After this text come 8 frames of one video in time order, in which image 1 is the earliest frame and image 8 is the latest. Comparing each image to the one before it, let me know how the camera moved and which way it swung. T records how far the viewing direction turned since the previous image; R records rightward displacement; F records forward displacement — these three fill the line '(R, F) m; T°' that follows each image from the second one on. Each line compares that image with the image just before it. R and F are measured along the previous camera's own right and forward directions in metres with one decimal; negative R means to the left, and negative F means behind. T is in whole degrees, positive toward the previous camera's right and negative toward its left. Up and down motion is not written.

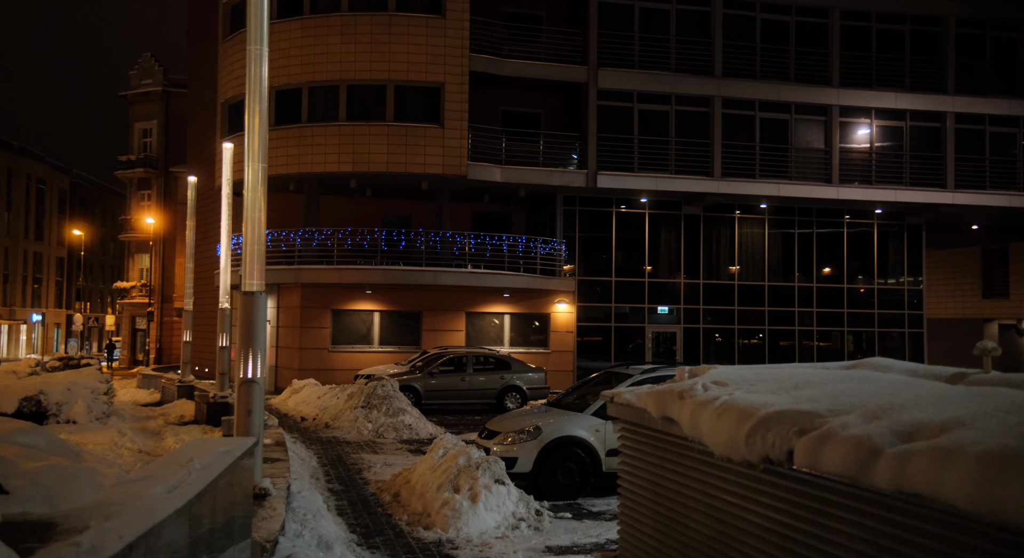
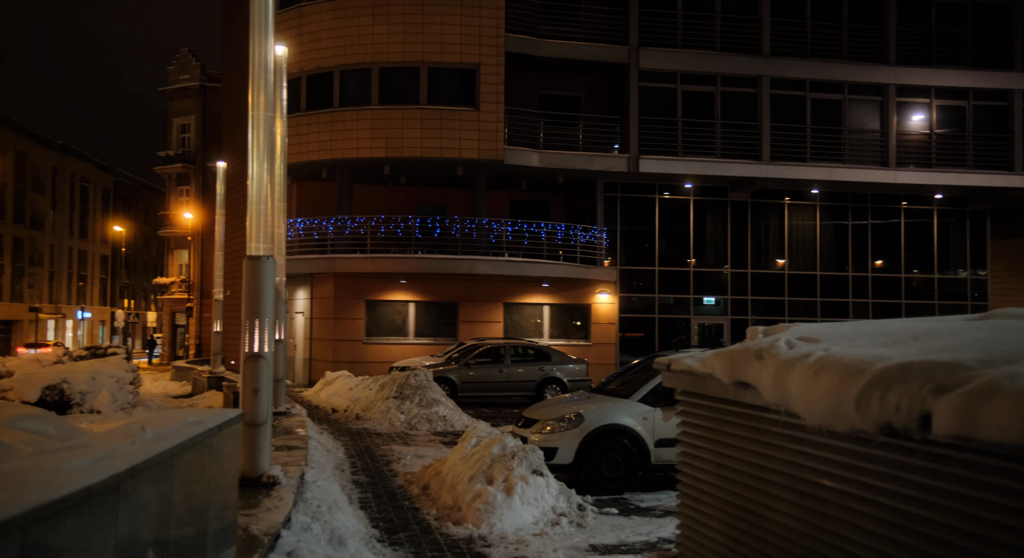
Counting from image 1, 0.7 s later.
(0.0, +0.9) m; -3°
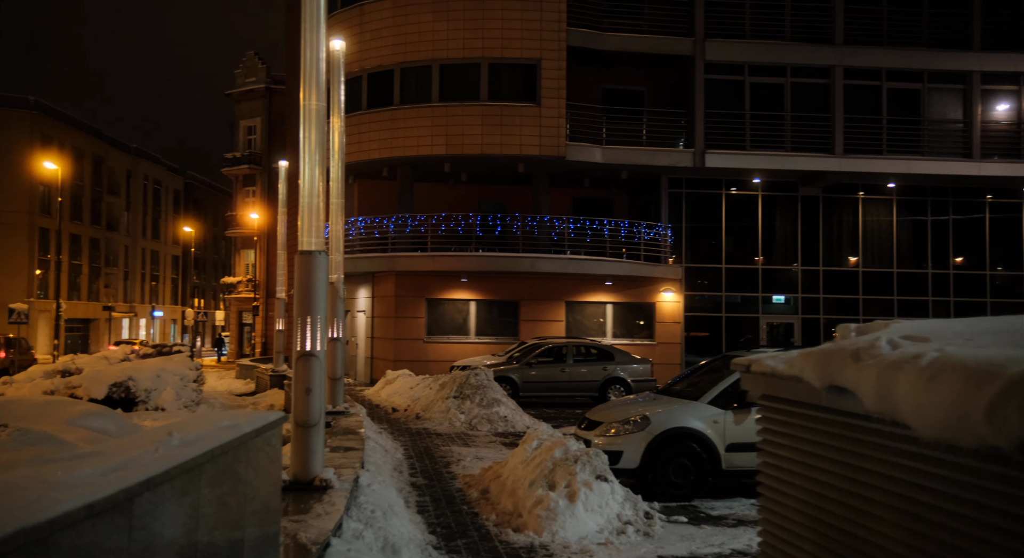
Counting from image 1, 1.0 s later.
(0.0, +0.4) m; -5°
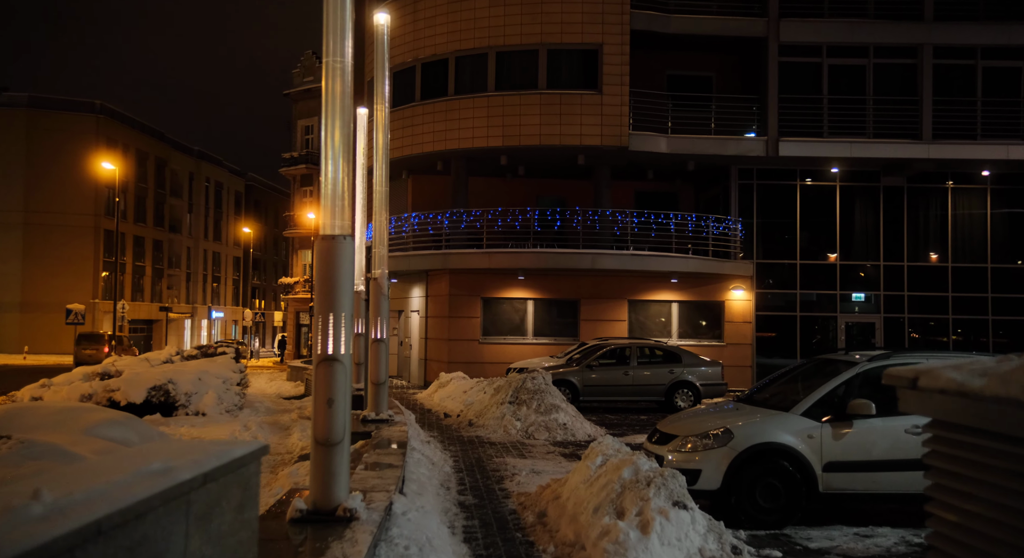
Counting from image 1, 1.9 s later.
(0.0, +1.1) m; -5°
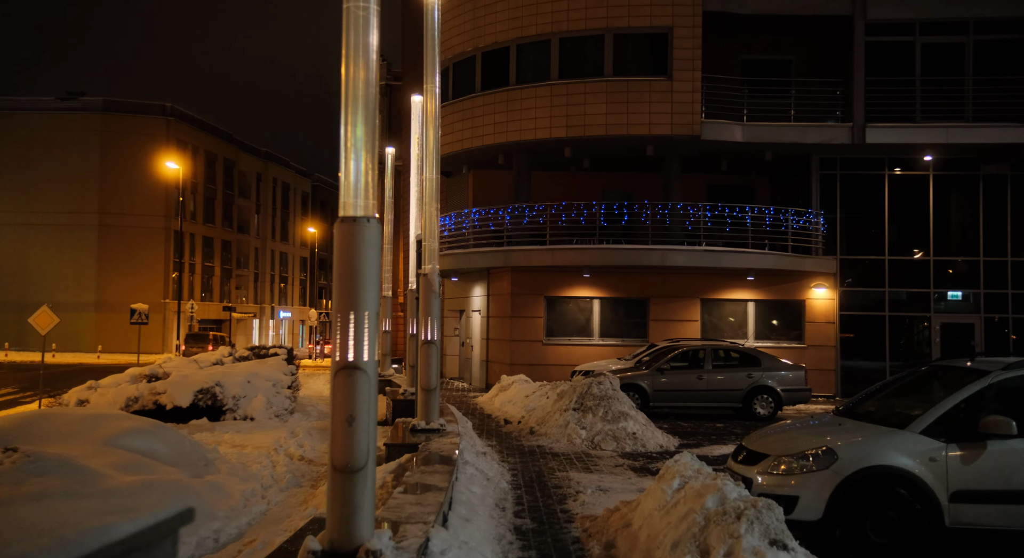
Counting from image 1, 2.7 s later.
(0.0, +1.0) m; -5°
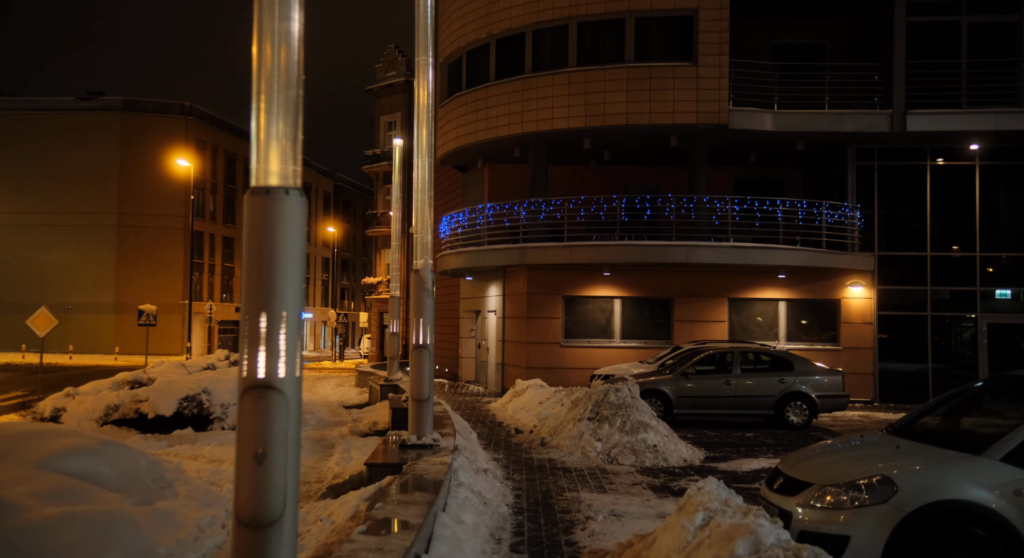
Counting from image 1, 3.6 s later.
(+0.3, +1.1) m; -2°
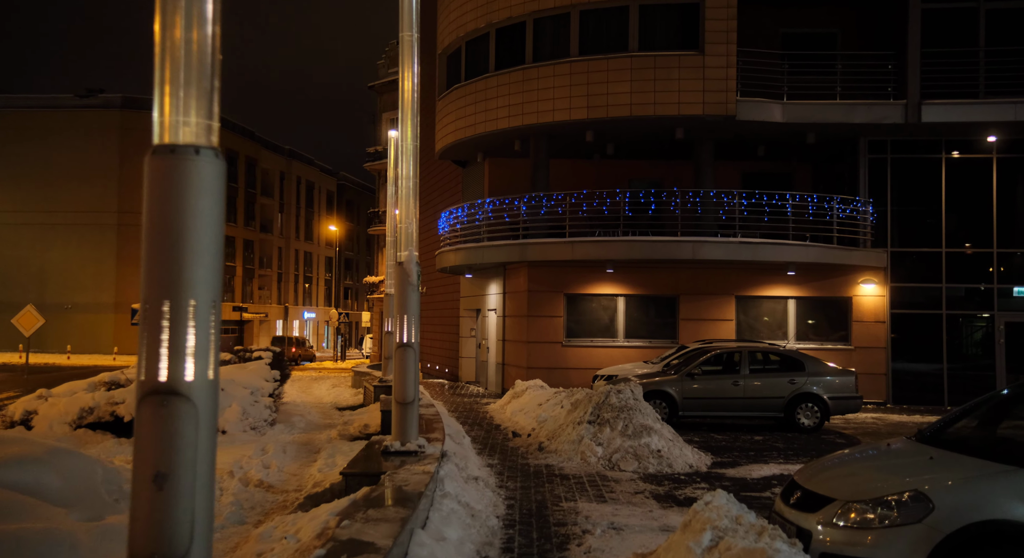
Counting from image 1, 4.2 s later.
(+0.2, +0.6) m; 0°
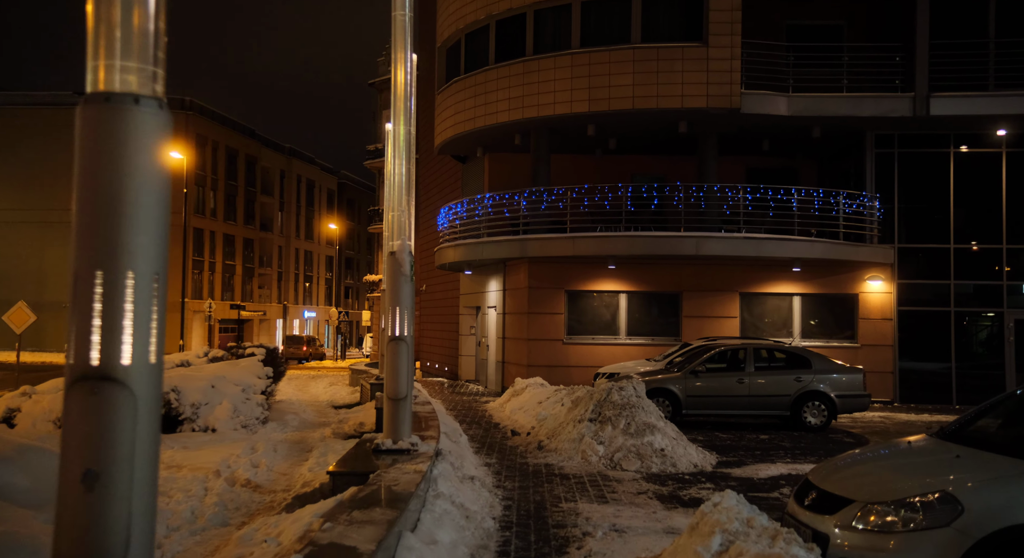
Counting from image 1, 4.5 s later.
(0.0, +0.3) m; 0°
